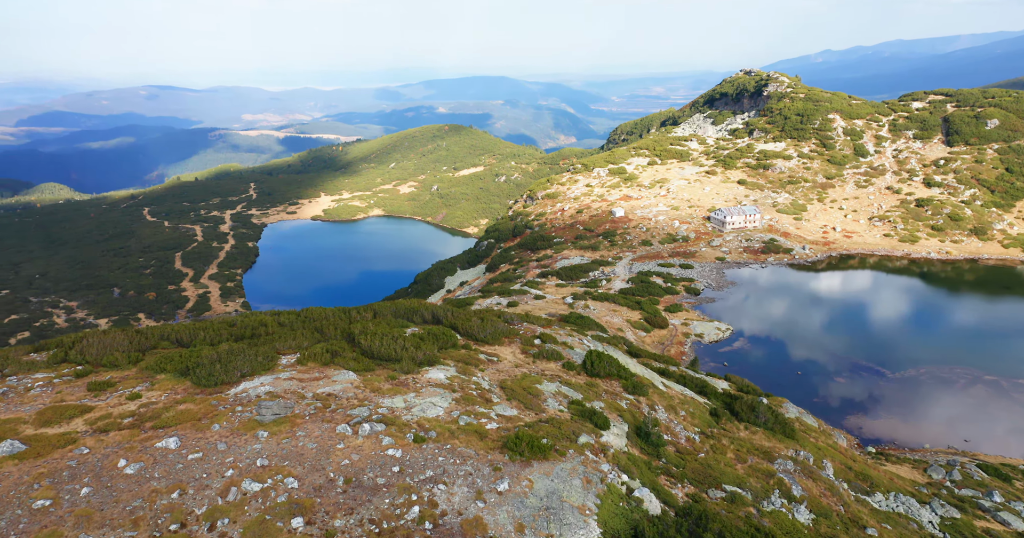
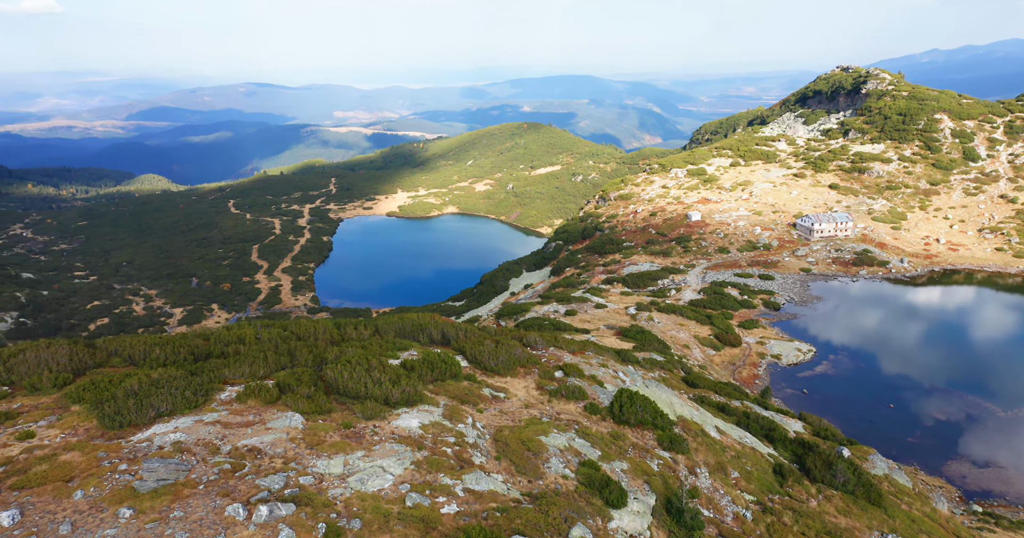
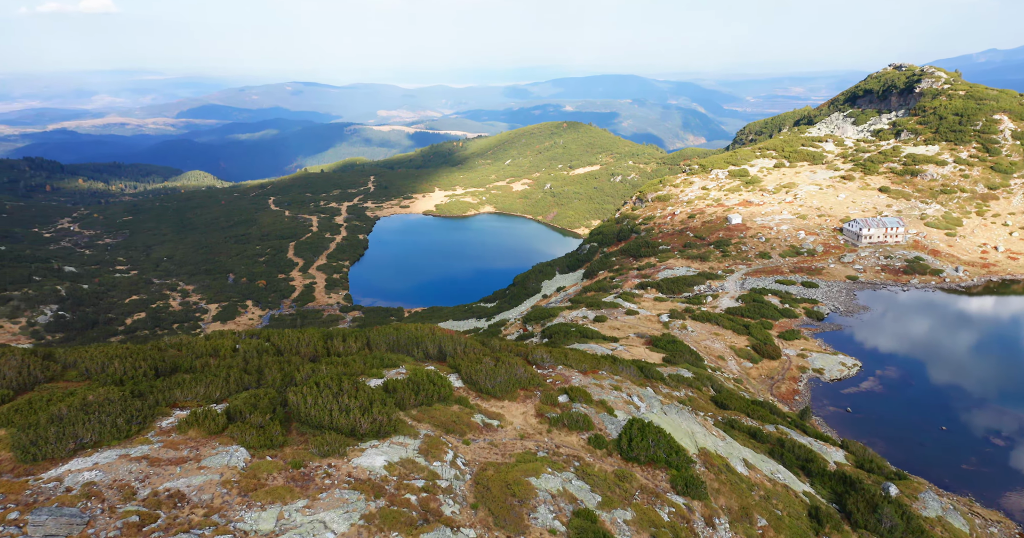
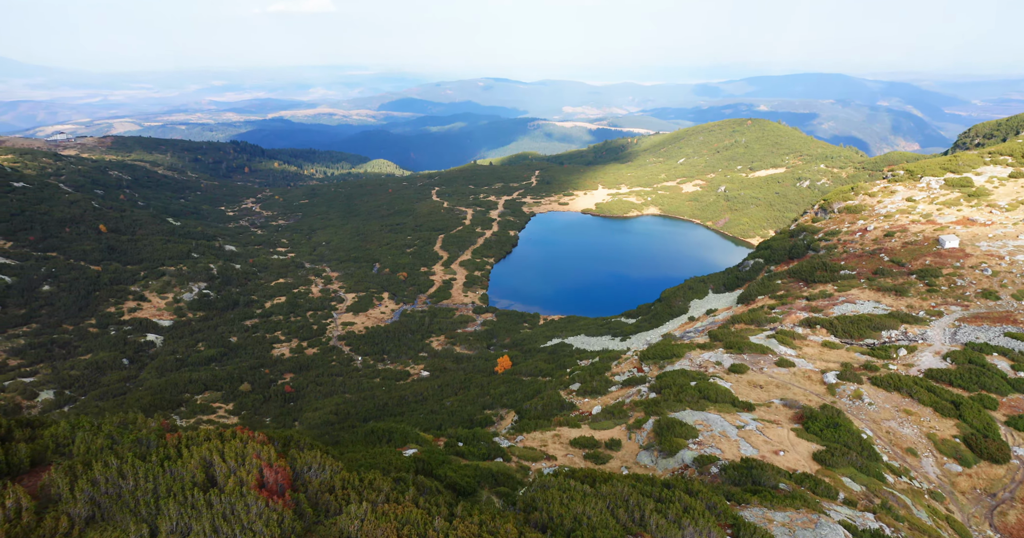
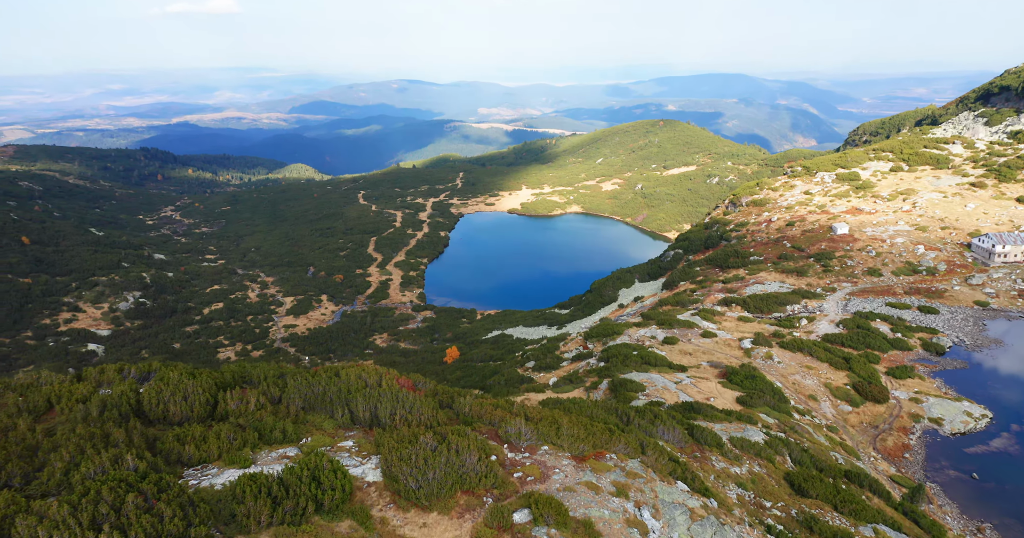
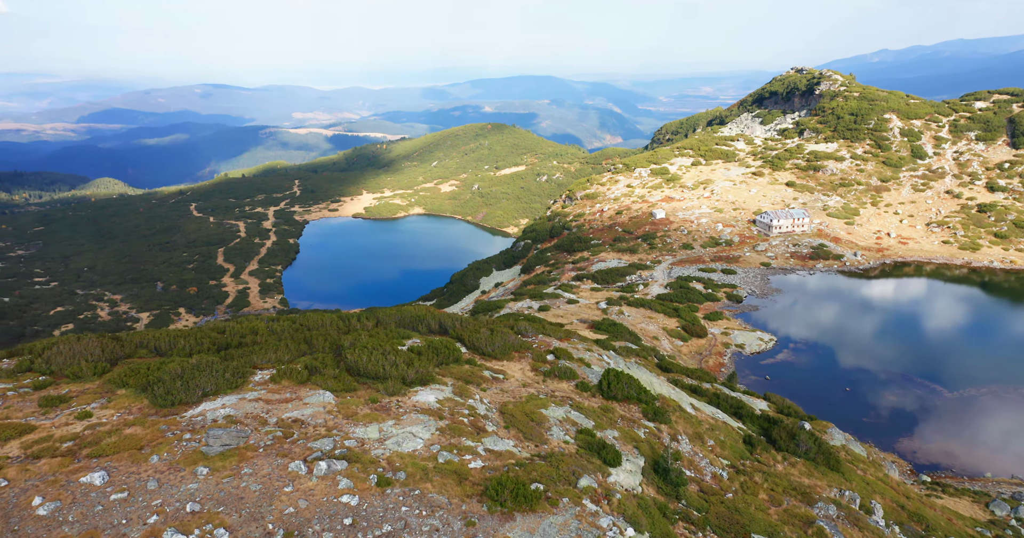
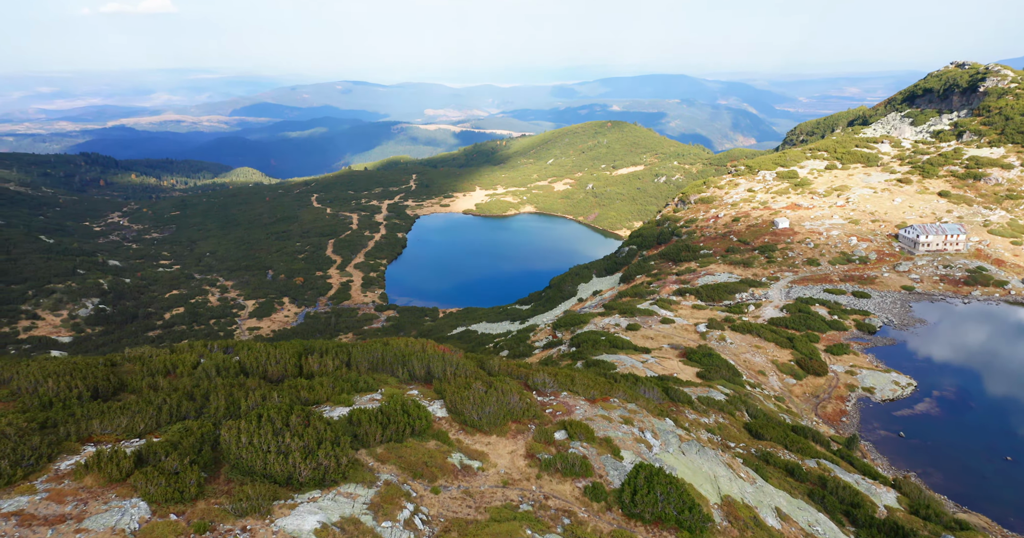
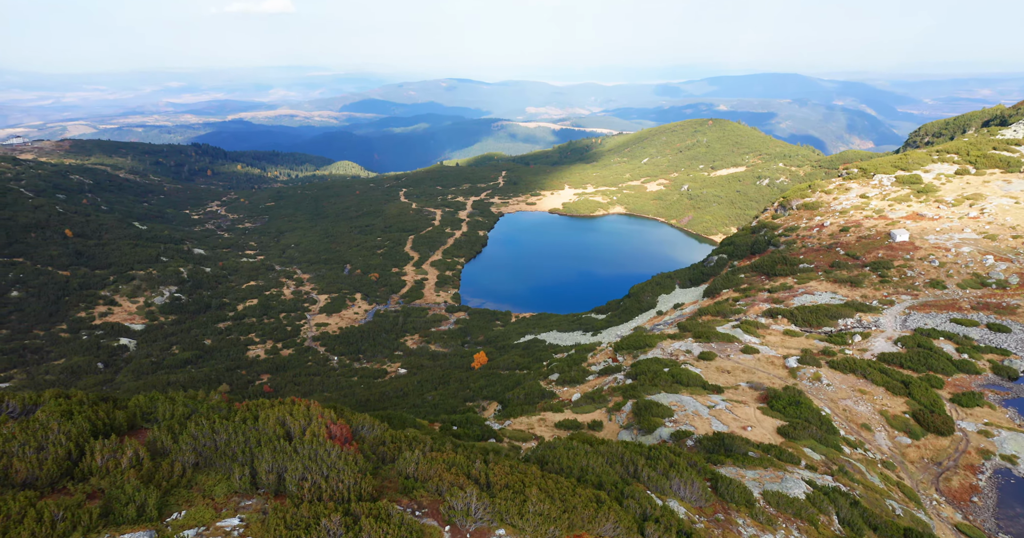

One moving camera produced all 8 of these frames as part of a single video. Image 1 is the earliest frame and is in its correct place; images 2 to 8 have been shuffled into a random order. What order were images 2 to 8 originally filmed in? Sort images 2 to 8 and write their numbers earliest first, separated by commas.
6, 2, 3, 7, 5, 8, 4
